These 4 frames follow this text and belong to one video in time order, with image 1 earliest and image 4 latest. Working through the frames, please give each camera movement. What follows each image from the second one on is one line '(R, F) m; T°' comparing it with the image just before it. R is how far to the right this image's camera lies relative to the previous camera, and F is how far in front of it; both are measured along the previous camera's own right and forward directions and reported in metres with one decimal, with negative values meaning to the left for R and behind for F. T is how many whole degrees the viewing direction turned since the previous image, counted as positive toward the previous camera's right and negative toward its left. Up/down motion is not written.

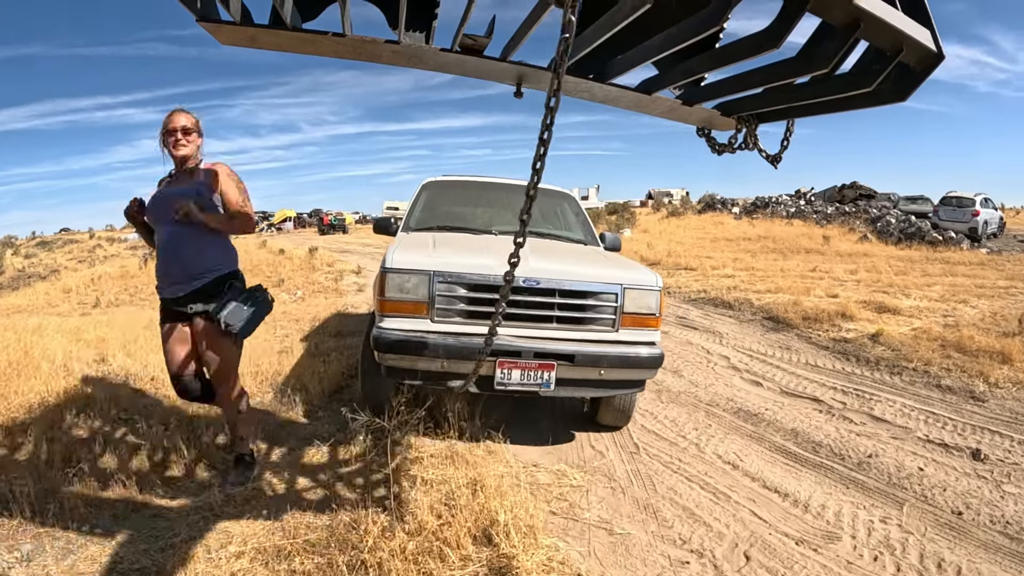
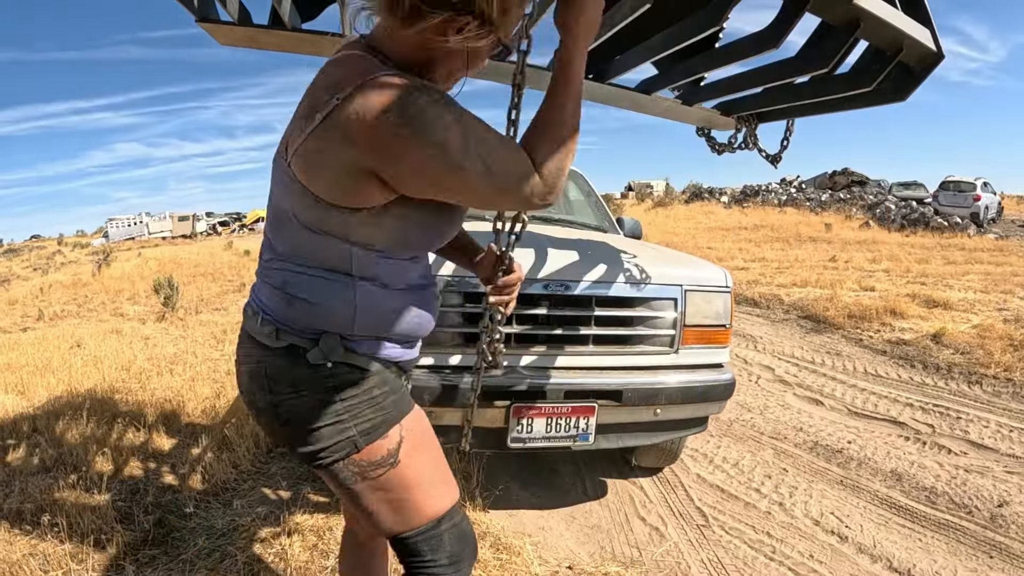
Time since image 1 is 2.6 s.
(-0.1, +1.1) m; +2°
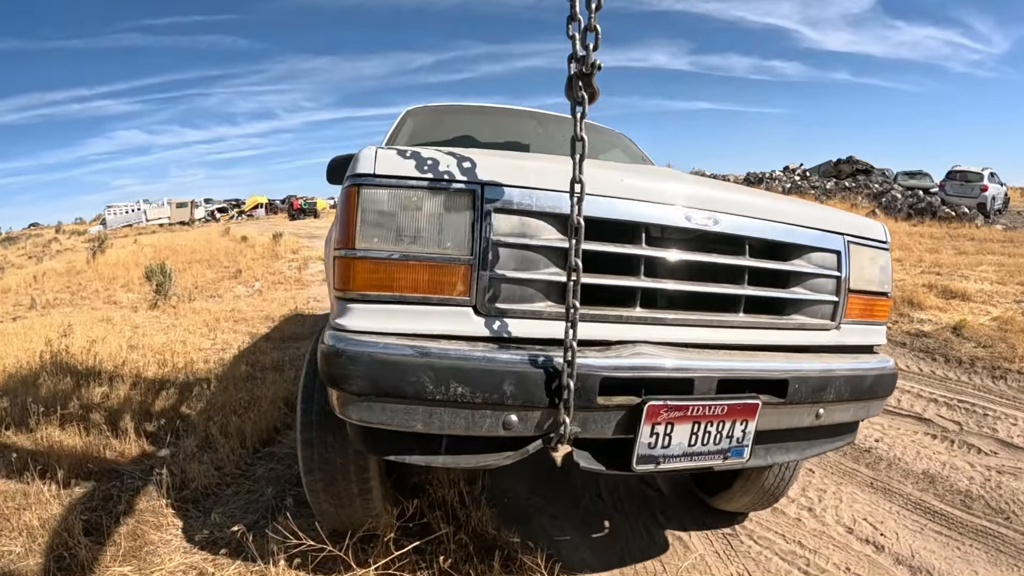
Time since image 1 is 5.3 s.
(0.0, +0.2) m; 0°
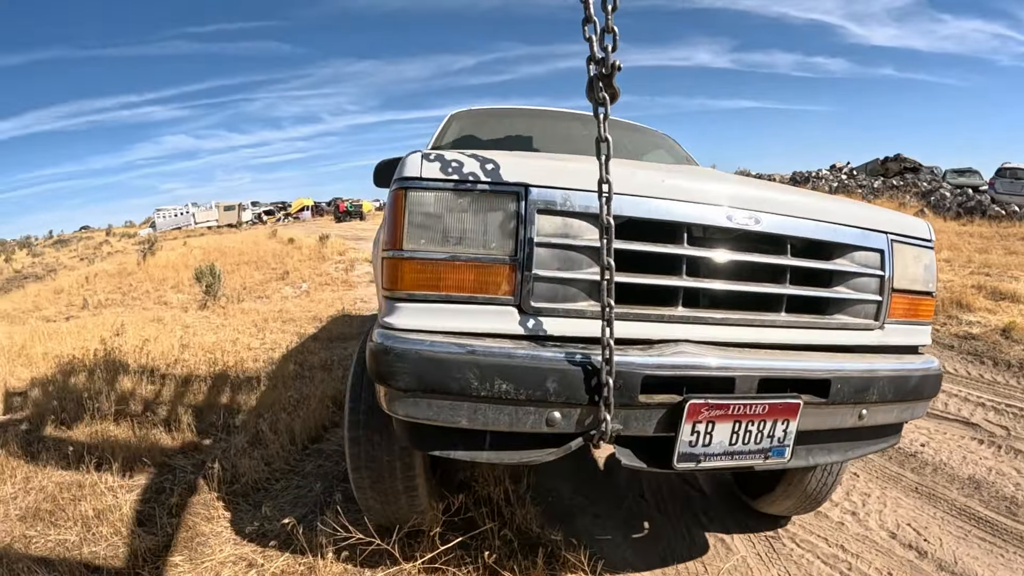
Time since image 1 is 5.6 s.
(-0.1, -0.1) m; -3°
